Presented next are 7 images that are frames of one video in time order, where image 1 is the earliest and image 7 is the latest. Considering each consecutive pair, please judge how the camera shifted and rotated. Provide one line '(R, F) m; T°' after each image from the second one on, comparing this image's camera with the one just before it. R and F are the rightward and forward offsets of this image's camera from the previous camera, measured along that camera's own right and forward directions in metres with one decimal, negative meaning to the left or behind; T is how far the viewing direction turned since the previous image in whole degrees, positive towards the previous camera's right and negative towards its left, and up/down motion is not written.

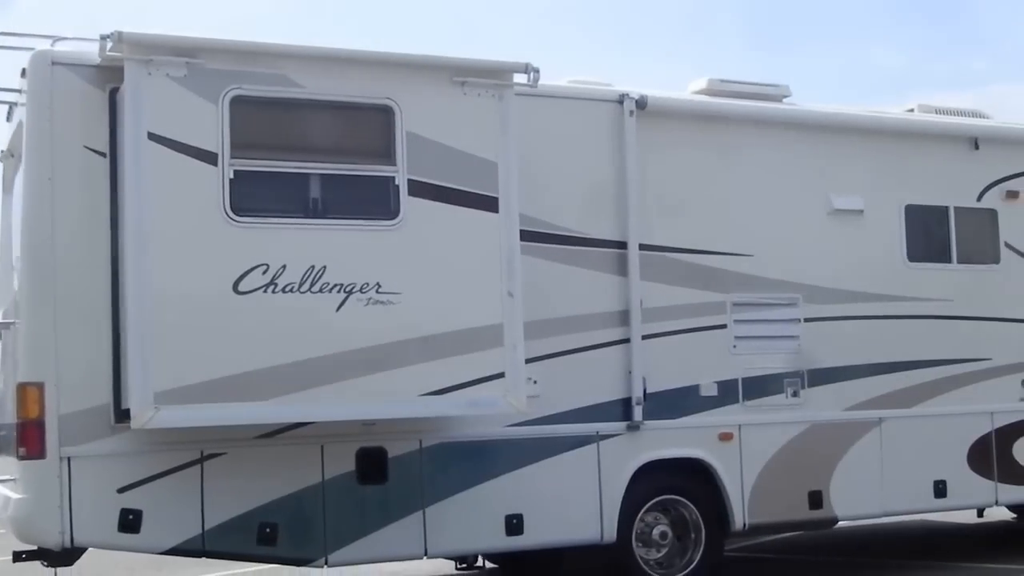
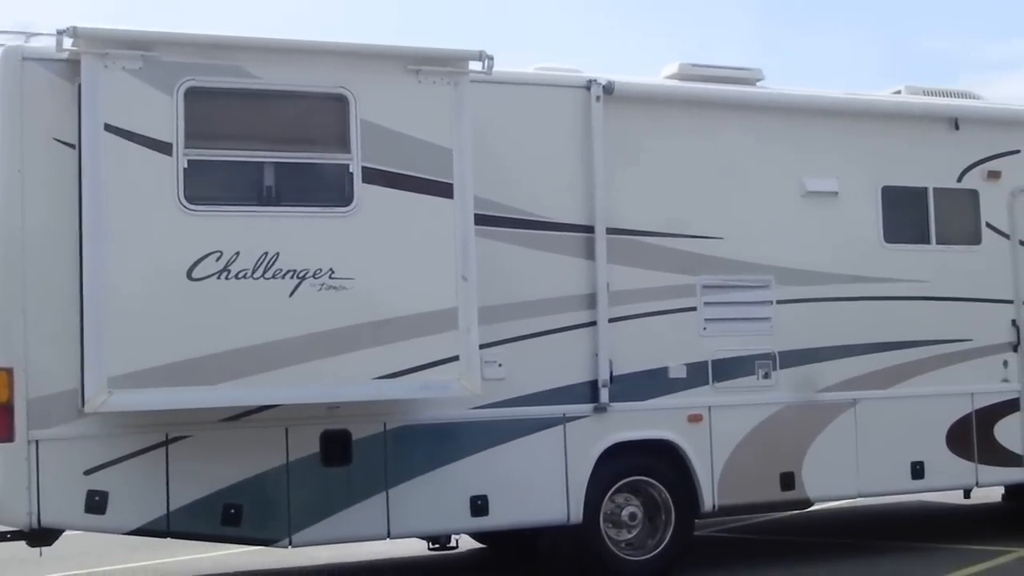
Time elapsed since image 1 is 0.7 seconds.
(+0.5, -0.1) m; -2°
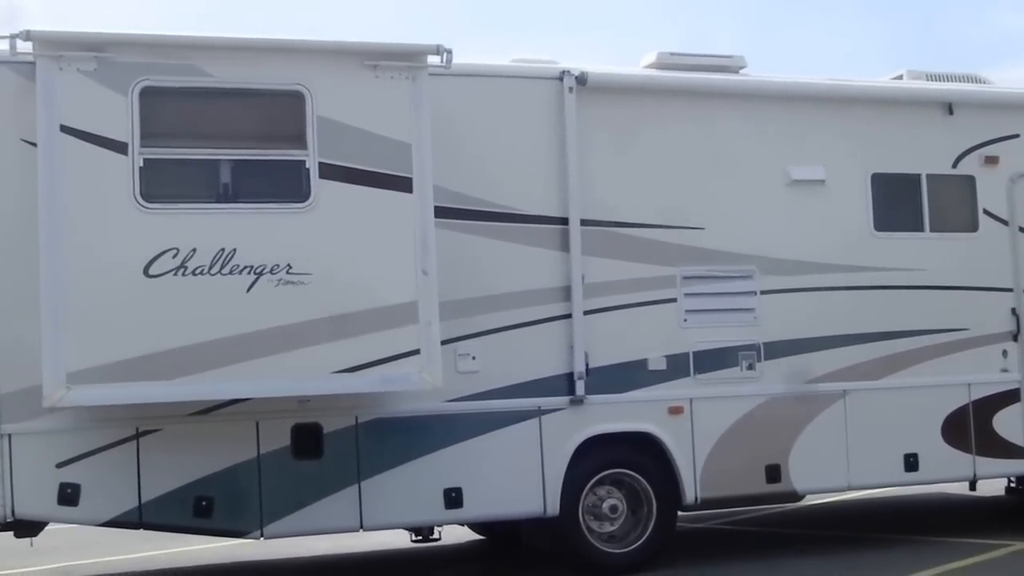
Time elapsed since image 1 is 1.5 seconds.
(+0.6, 0.0) m; -3°
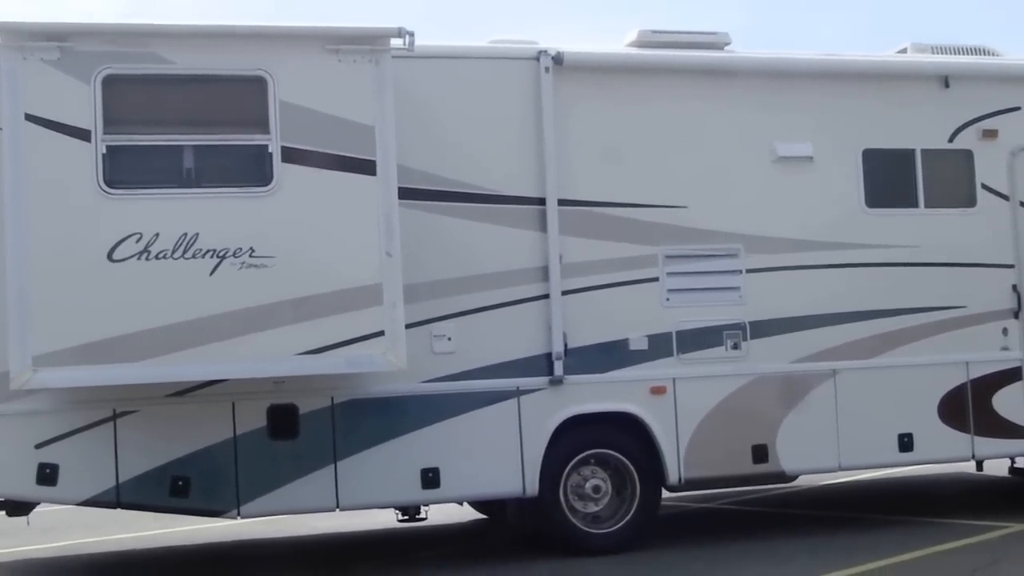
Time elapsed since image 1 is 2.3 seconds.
(+0.6, 0.0) m; -3°
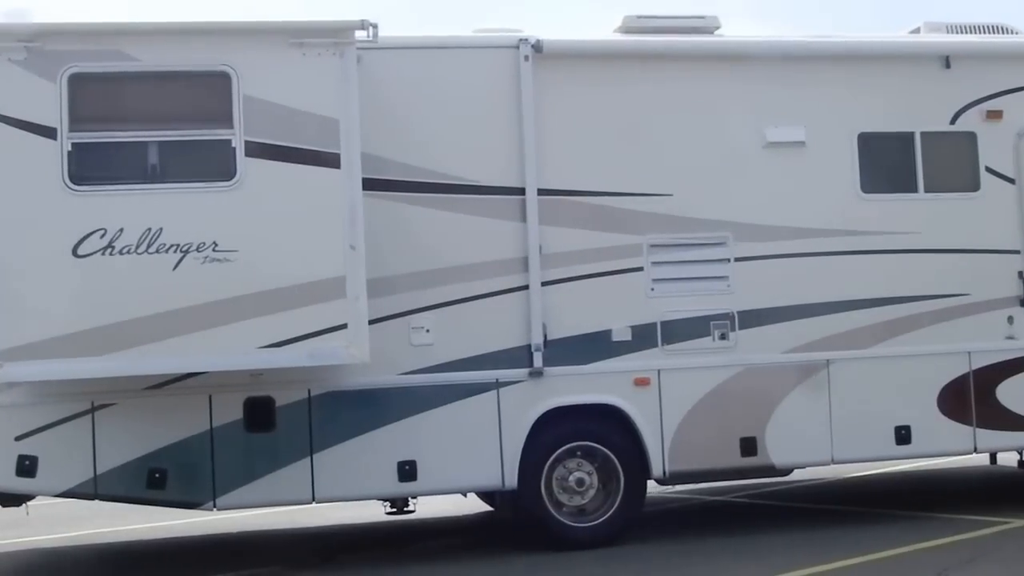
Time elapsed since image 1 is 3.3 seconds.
(+0.6, +0.1) m; -4°
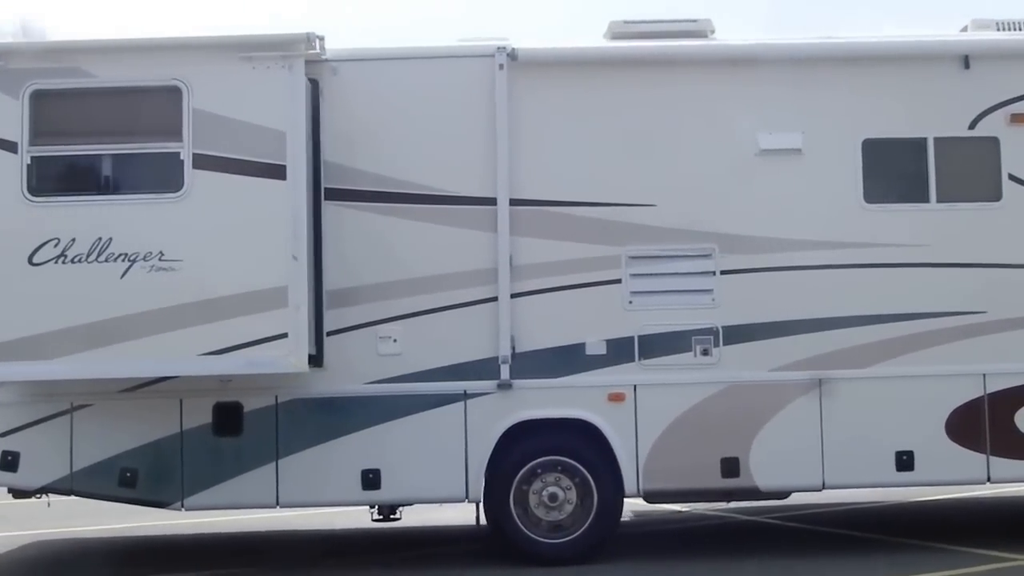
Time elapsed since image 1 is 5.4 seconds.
(+1.4, +0.2) m; -9°
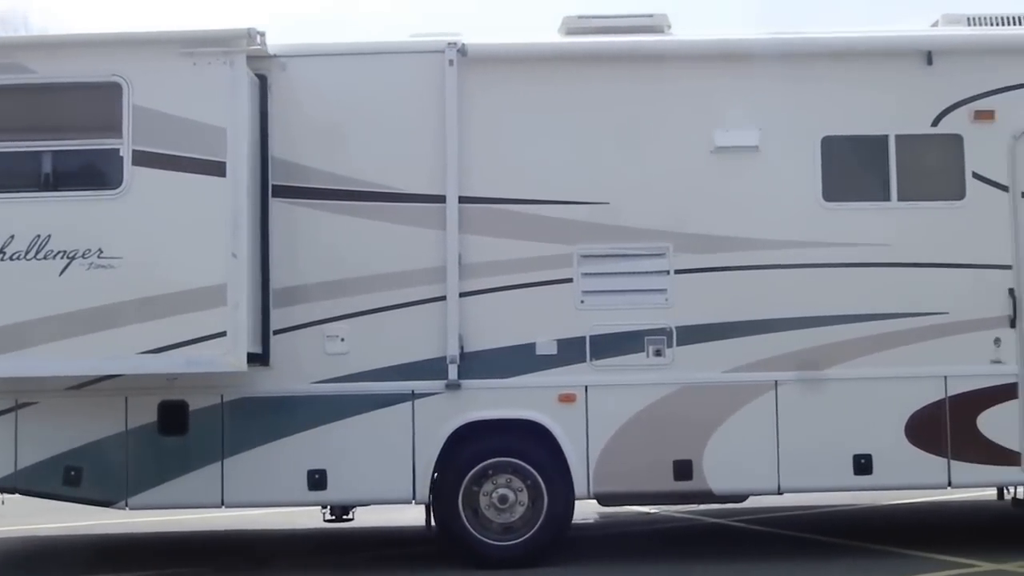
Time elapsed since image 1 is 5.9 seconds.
(+0.5, +0.1) m; -1°
